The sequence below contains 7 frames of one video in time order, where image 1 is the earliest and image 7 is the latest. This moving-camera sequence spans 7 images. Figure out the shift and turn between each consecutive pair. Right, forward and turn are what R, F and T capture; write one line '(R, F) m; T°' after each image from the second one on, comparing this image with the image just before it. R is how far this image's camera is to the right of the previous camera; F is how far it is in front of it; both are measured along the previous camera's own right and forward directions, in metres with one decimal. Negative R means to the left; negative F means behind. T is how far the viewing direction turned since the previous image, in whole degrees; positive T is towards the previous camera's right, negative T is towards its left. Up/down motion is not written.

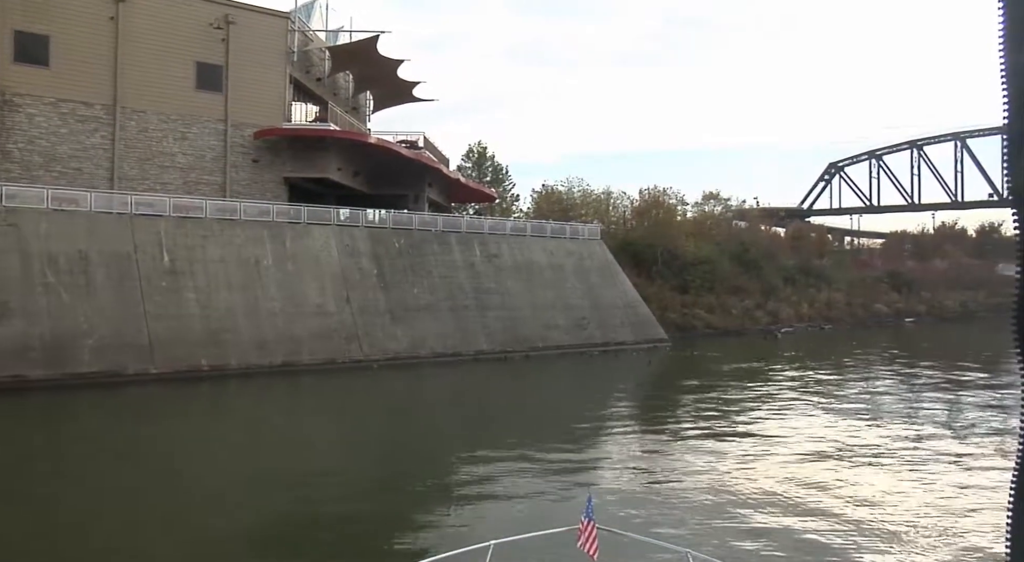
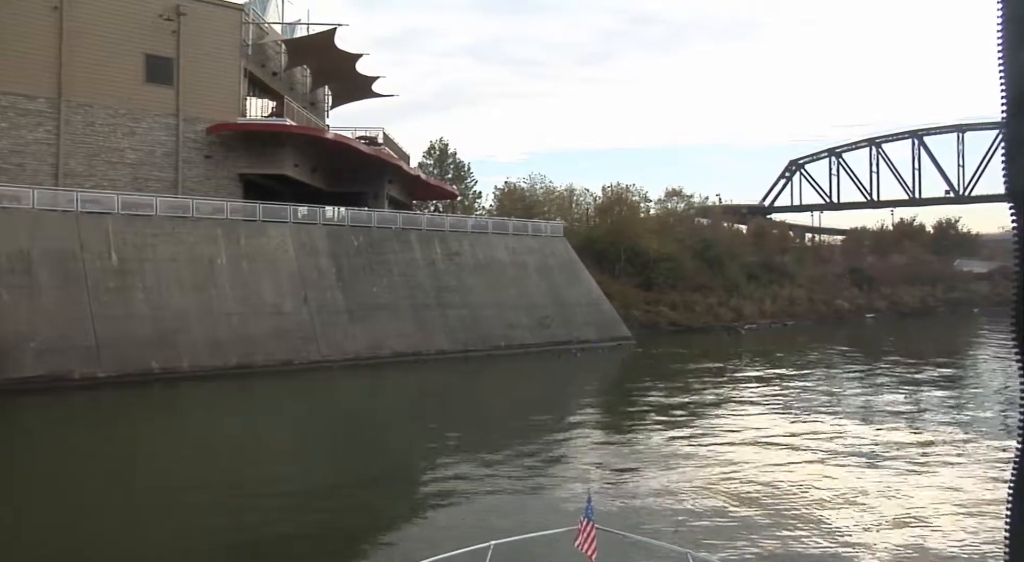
(+2.2, +0.4) m; -2°
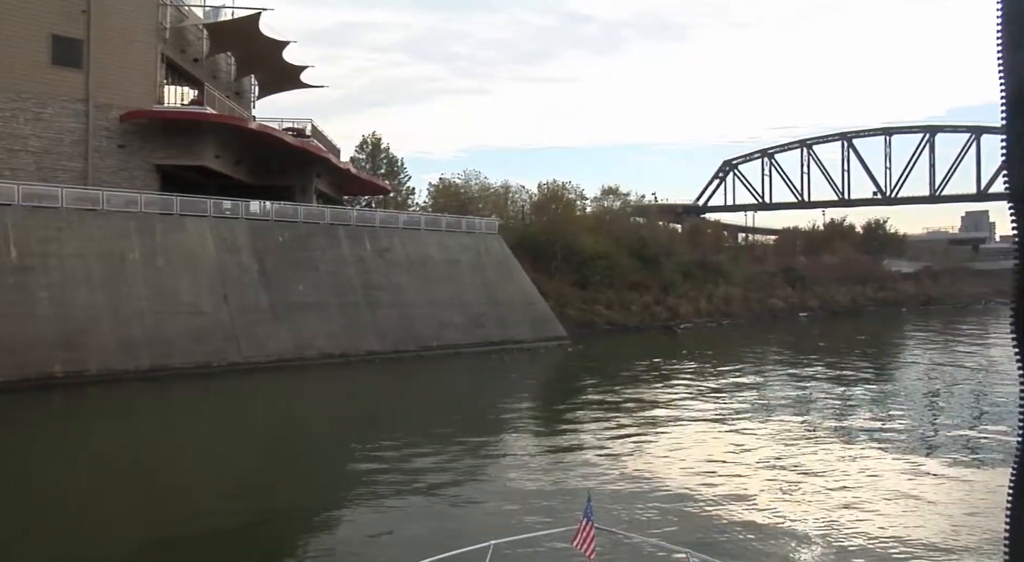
(+0.1, +0.6) m; +5°
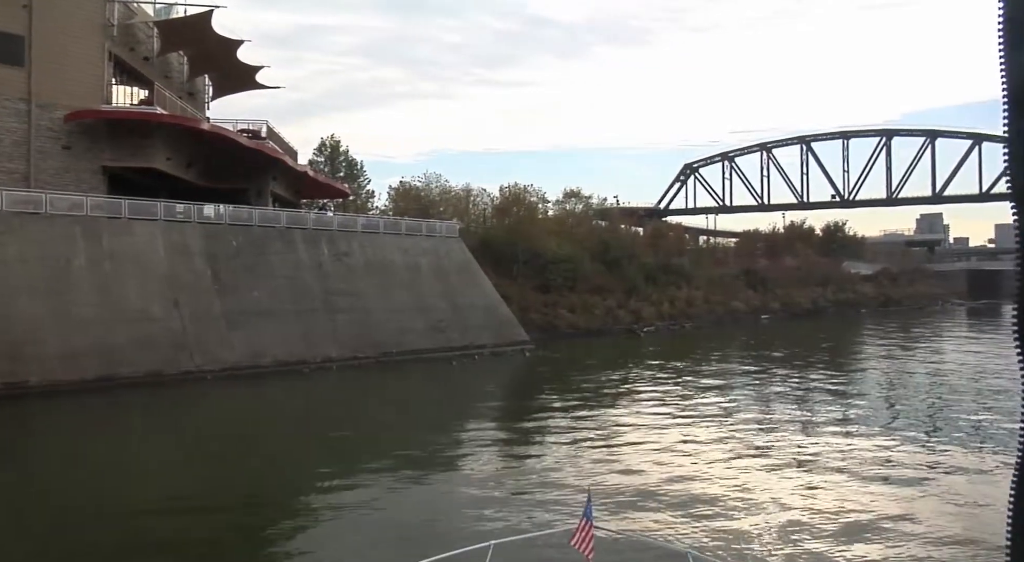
(0.0, +0.3) m; +3°
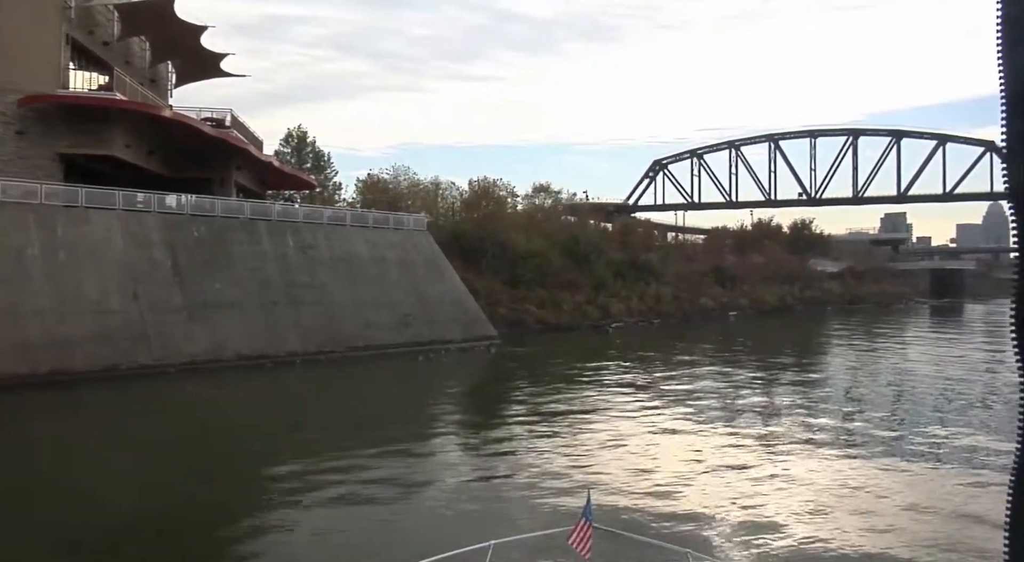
(0.0, +0.2) m; +2°
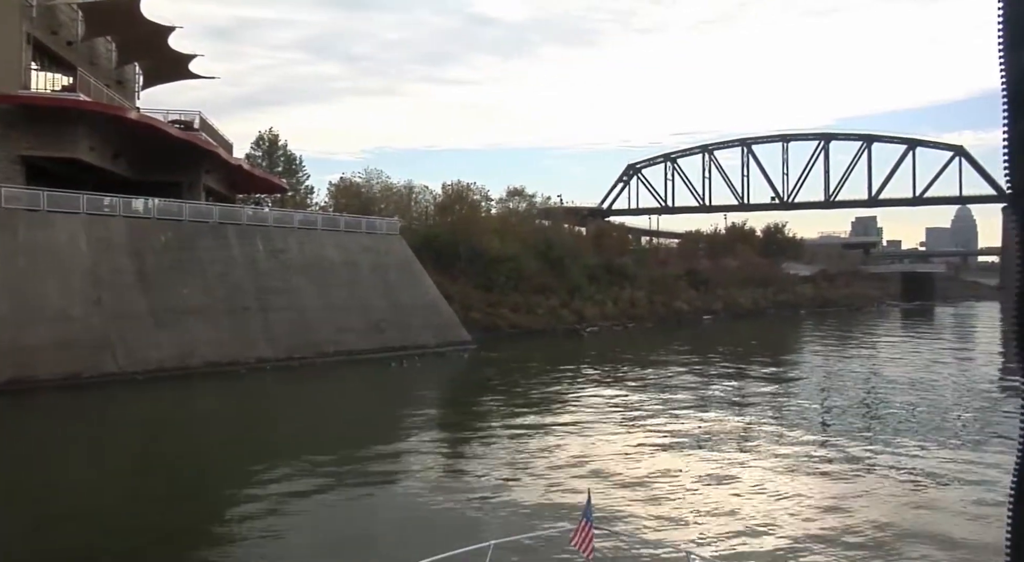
(0.0, +0.2) m; +2°
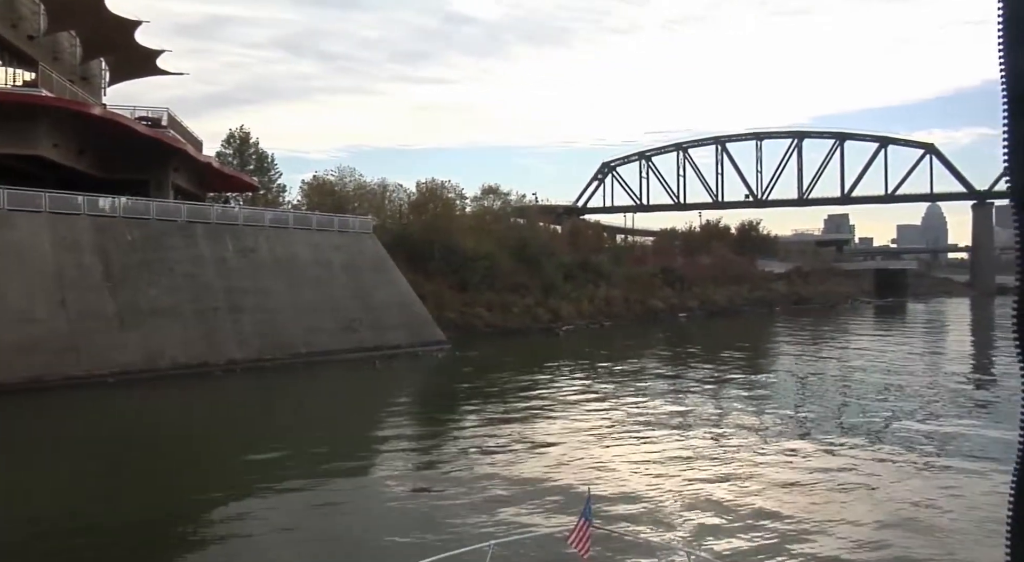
(0.0, +0.2) m; +2°
